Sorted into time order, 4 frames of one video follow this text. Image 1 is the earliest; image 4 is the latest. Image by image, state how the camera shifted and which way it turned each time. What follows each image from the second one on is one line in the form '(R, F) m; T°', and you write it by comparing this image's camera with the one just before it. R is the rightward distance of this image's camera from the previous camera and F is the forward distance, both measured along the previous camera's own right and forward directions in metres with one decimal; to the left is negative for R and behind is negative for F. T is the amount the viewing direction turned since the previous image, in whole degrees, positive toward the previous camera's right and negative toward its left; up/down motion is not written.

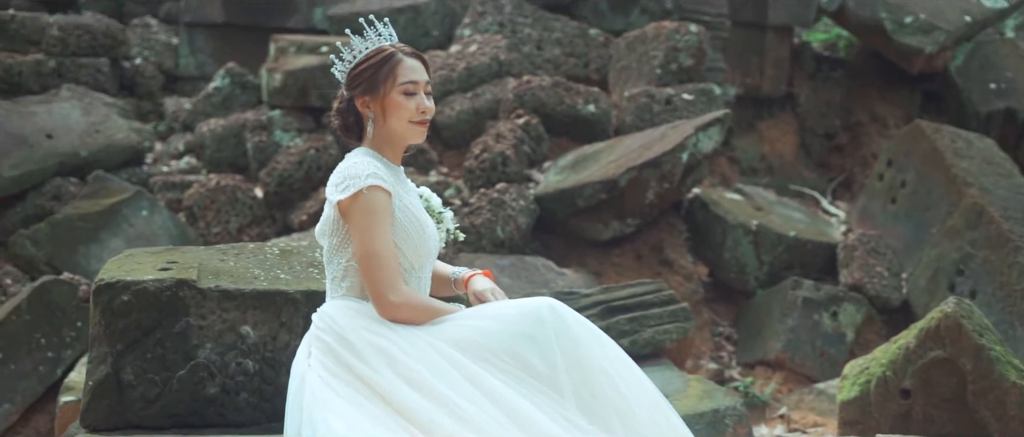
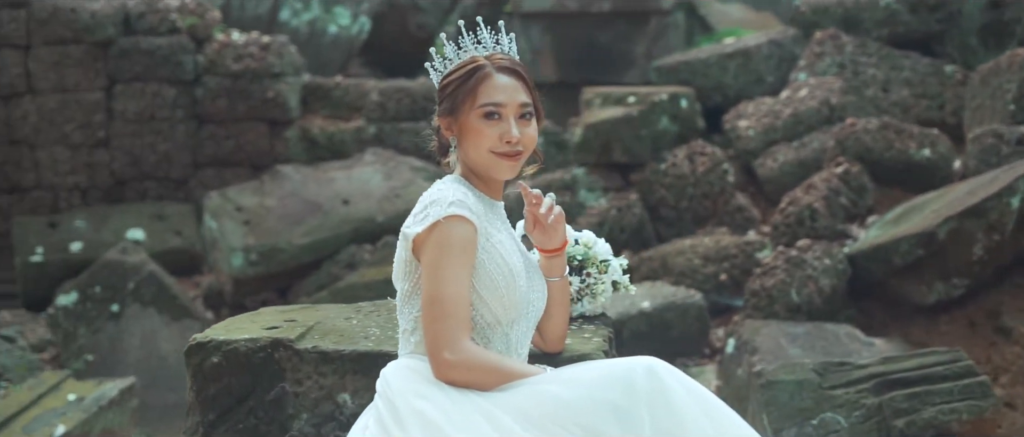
(+0.5, +0.6) m; -18°
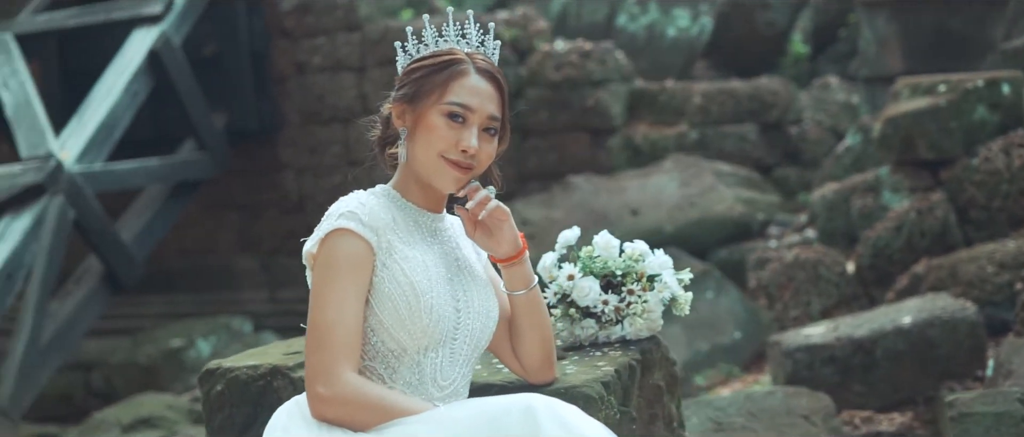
(+0.7, +0.4) m; -19°
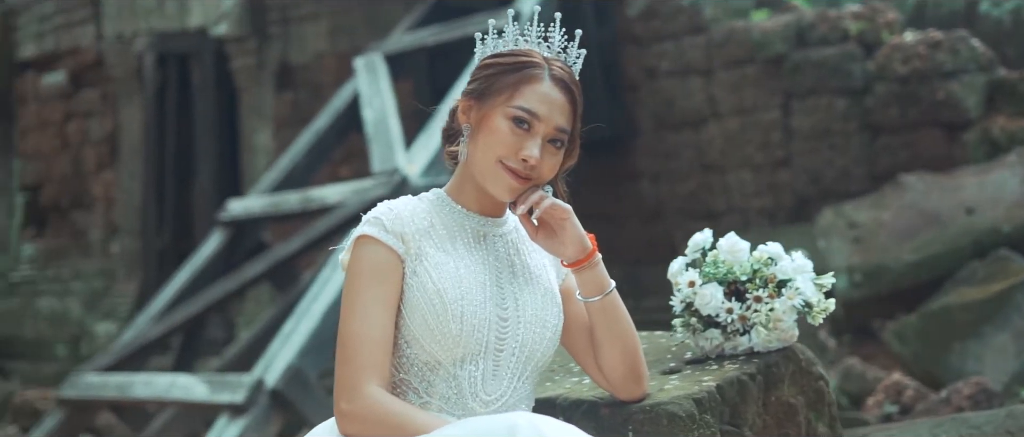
(+0.4, +0.2) m; -17°
